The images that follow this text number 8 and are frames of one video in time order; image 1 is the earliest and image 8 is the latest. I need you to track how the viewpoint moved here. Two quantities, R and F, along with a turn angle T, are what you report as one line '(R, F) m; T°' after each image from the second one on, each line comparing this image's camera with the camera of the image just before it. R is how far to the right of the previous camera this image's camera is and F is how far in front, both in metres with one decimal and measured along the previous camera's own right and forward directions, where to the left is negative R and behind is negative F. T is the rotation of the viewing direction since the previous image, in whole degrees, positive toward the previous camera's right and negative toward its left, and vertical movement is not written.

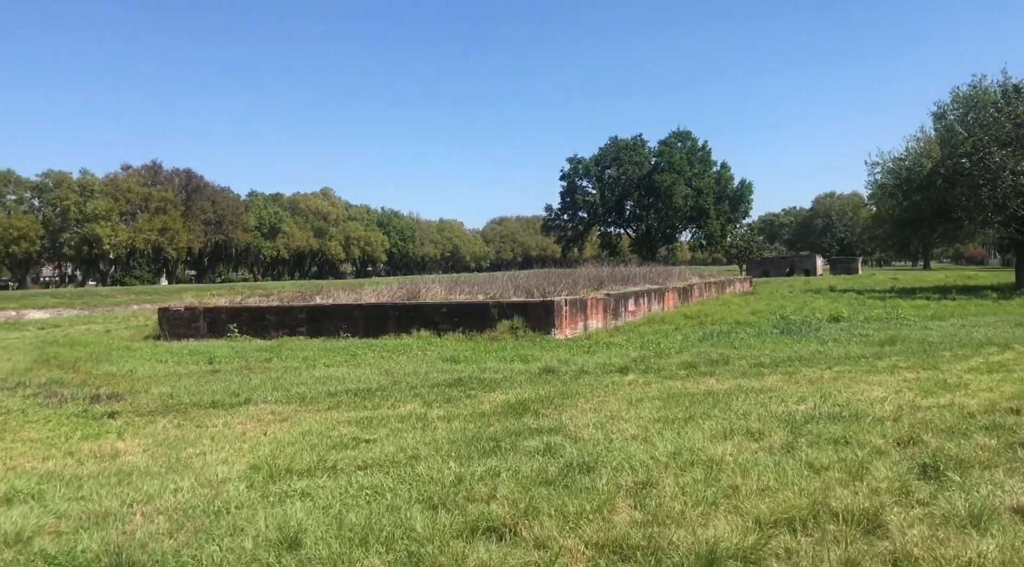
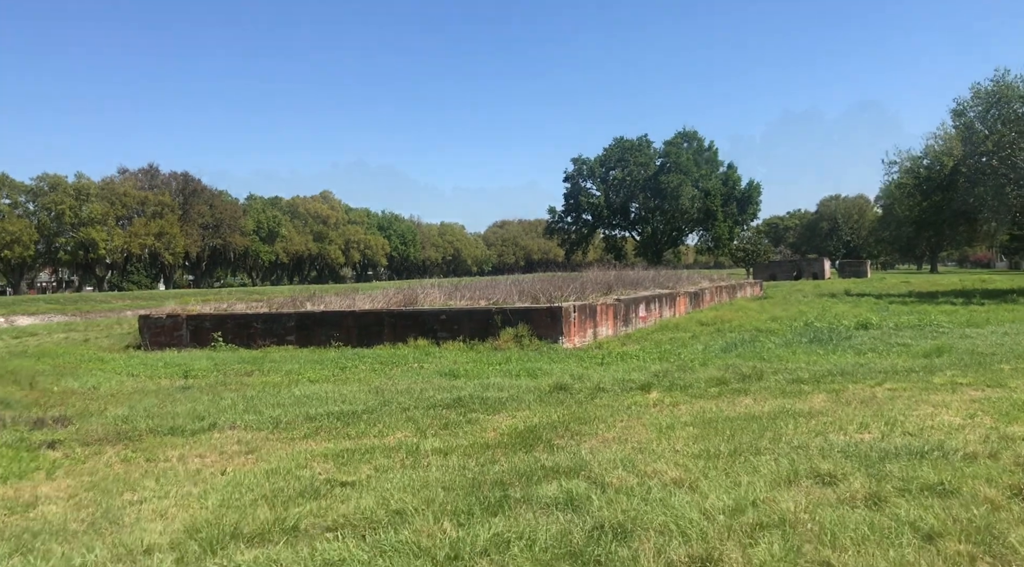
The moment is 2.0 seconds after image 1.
(0.0, +1.1) m; 0°
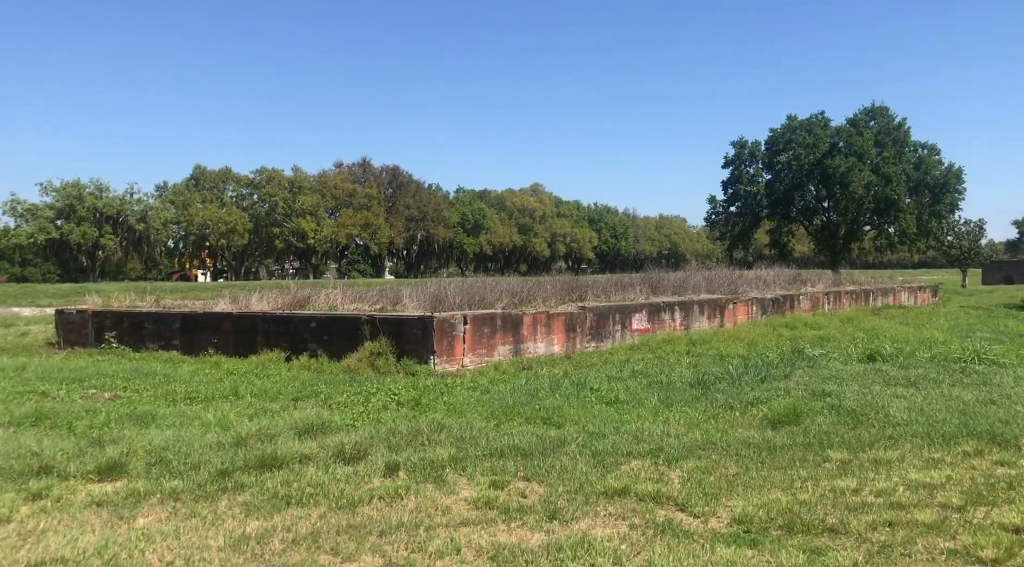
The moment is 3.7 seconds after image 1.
(0.0, +0.3) m; +1°
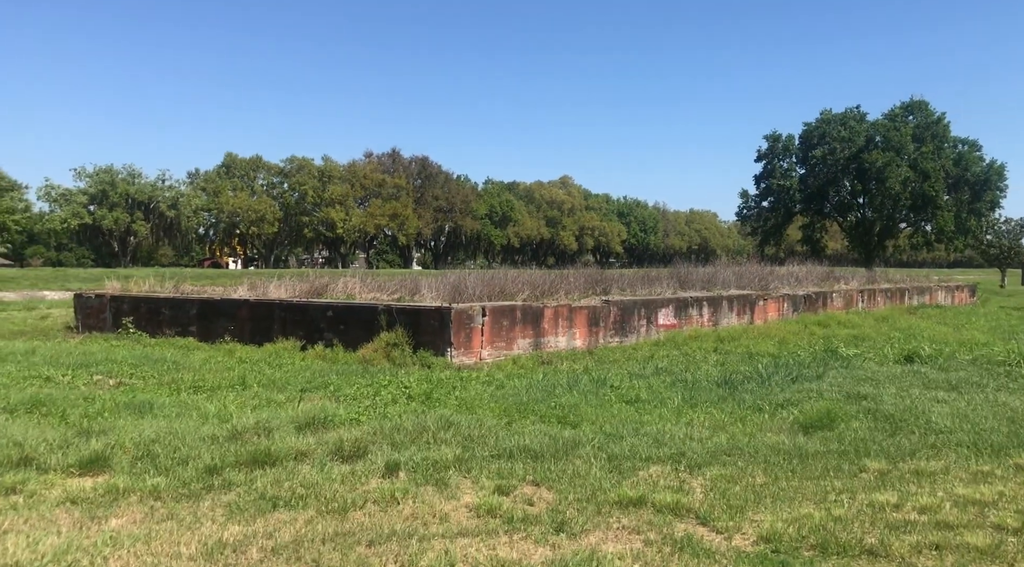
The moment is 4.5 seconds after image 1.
(+0.1, +0.4) m; -2°
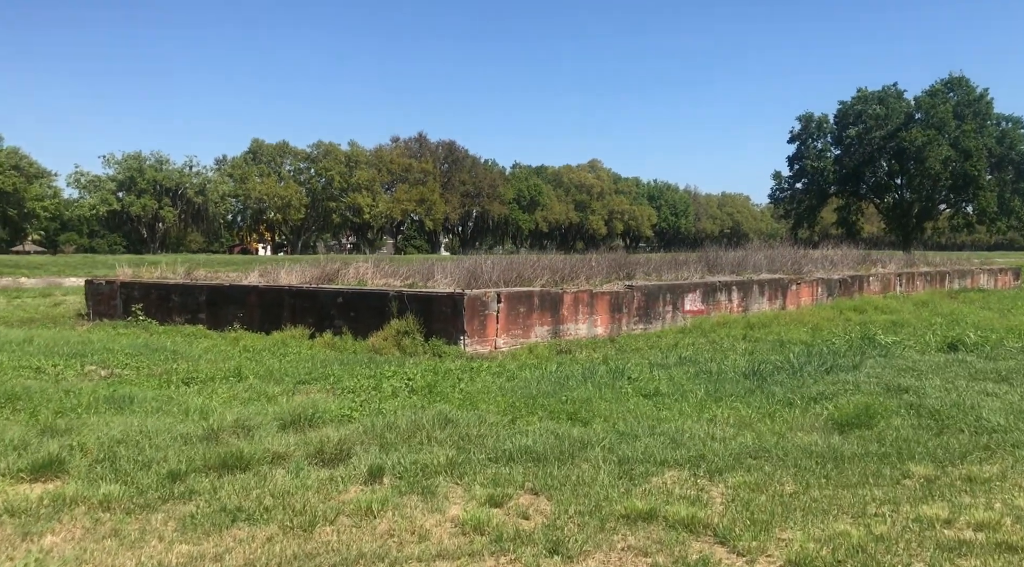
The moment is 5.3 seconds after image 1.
(+0.2, +0.6) m; -2°
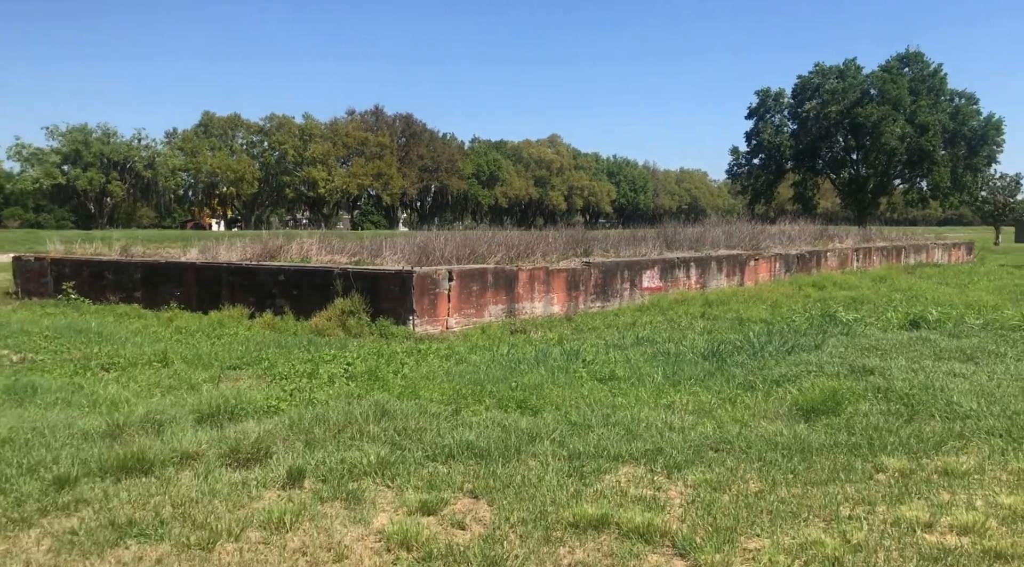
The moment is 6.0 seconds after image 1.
(+0.1, +0.5) m; +3°
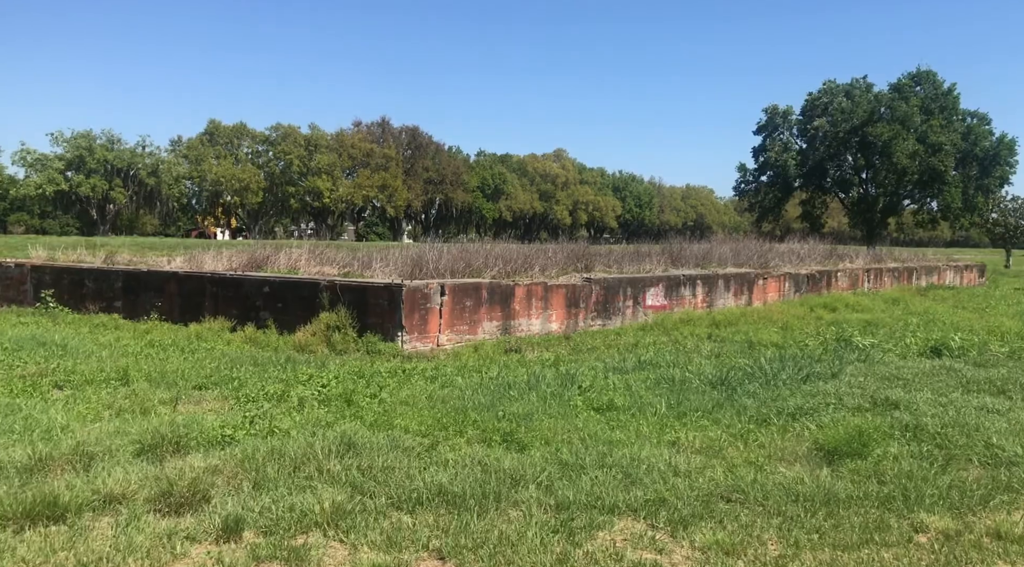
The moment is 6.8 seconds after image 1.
(+0.1, +0.6) m; 0°
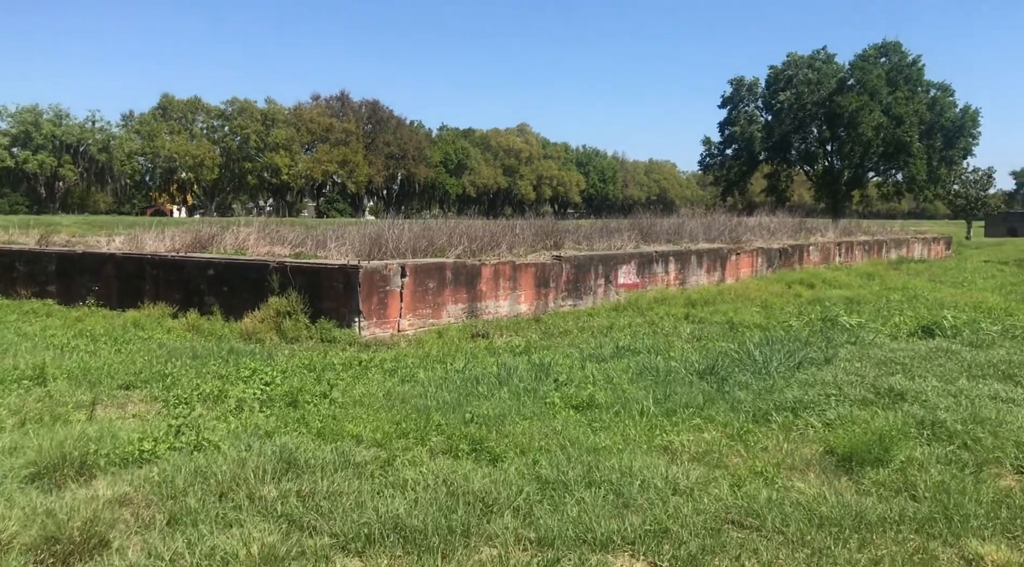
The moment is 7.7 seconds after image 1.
(0.0, +0.7) m; +2°
